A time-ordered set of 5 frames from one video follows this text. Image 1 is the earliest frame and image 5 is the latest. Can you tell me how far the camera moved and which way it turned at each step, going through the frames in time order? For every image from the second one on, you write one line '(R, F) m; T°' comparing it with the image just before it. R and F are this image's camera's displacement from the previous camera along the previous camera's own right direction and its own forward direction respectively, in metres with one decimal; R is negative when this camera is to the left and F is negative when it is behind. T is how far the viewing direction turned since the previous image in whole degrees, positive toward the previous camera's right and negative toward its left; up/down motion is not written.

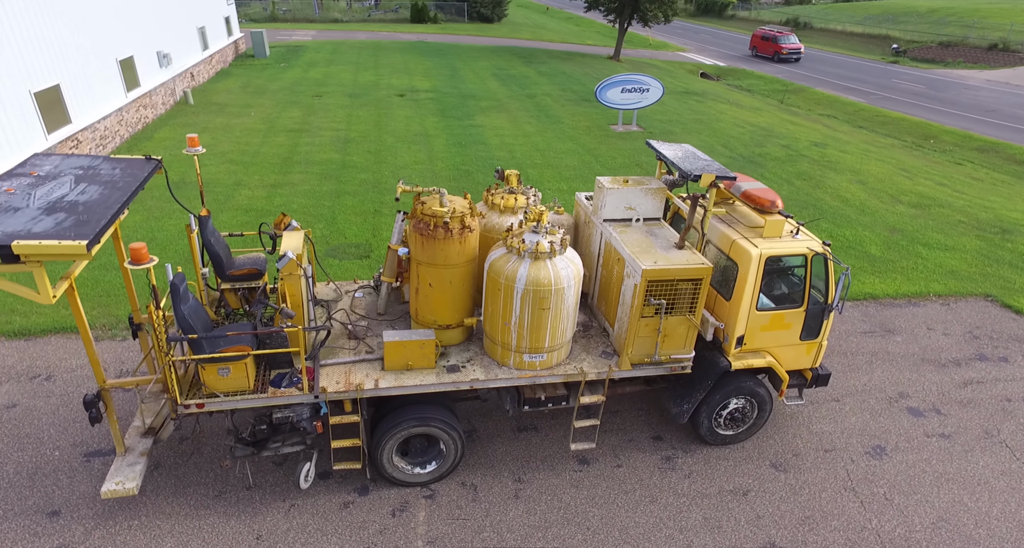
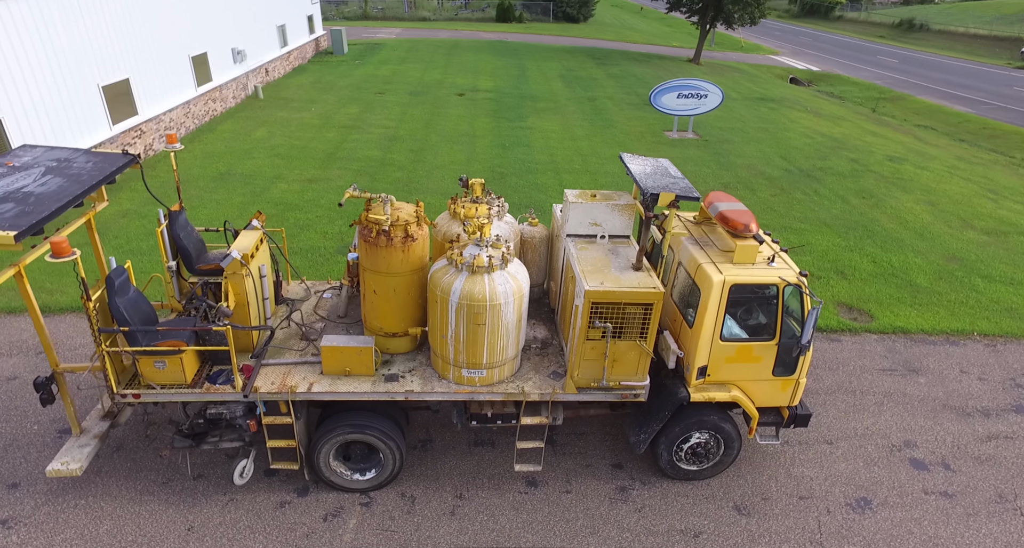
(+1.1, +0.2) m; -7°
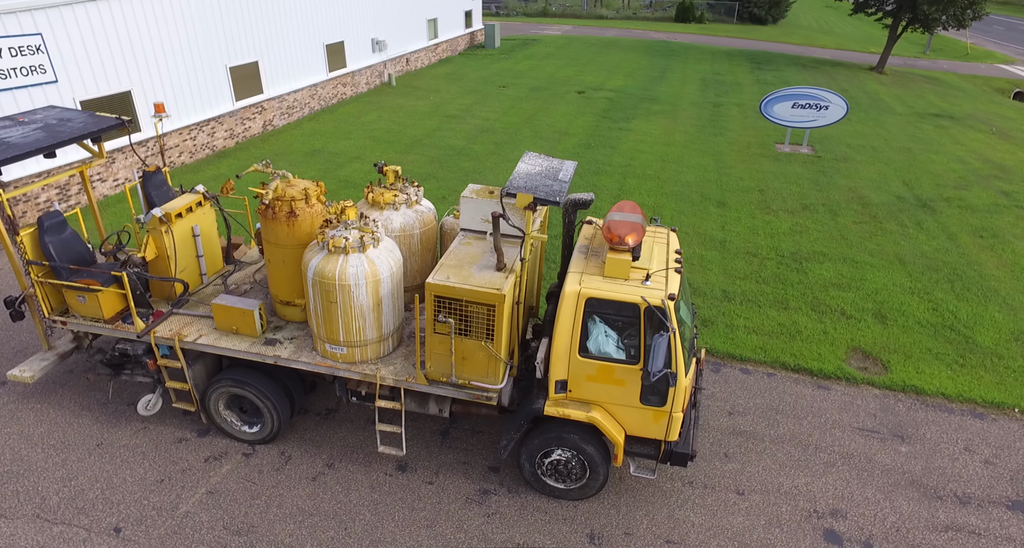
(+2.4, +0.3) m; -14°
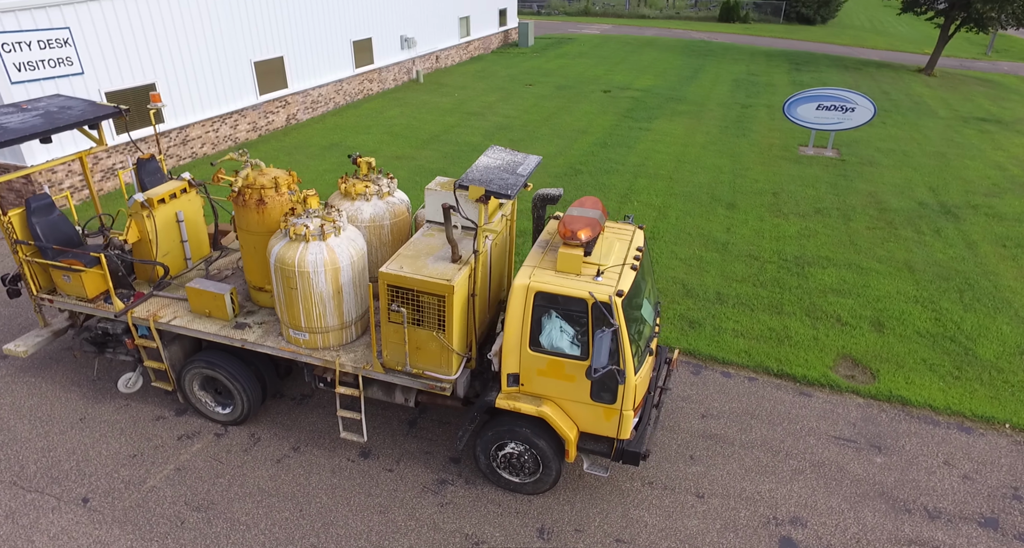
(+0.7, 0.0) m; -3°
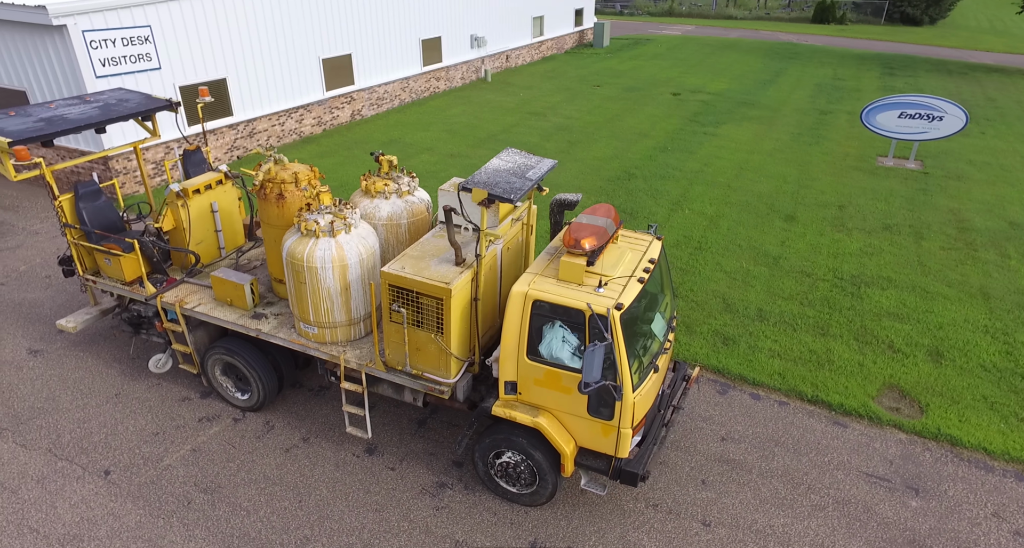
(+0.5, +0.1) m; -6°
